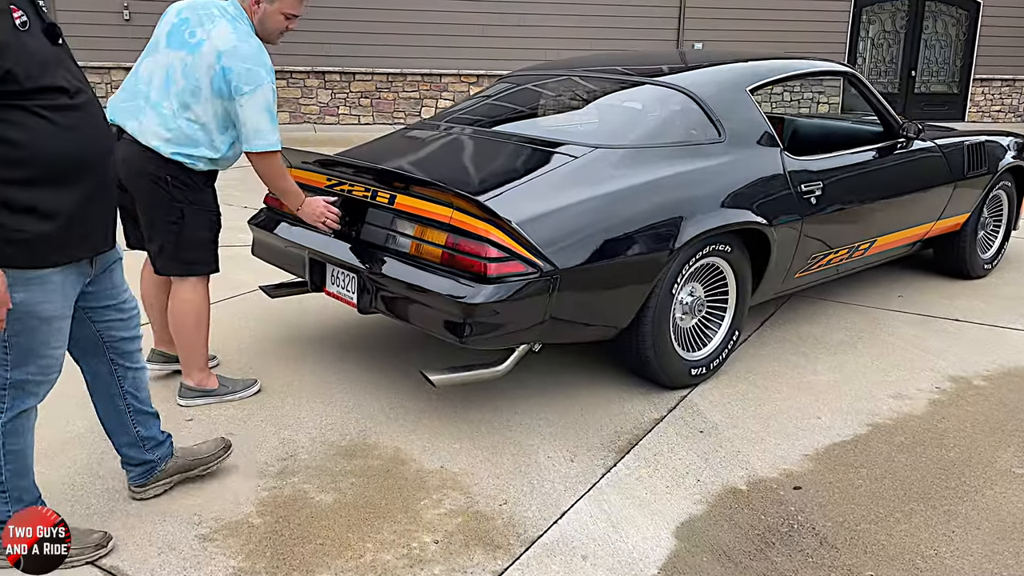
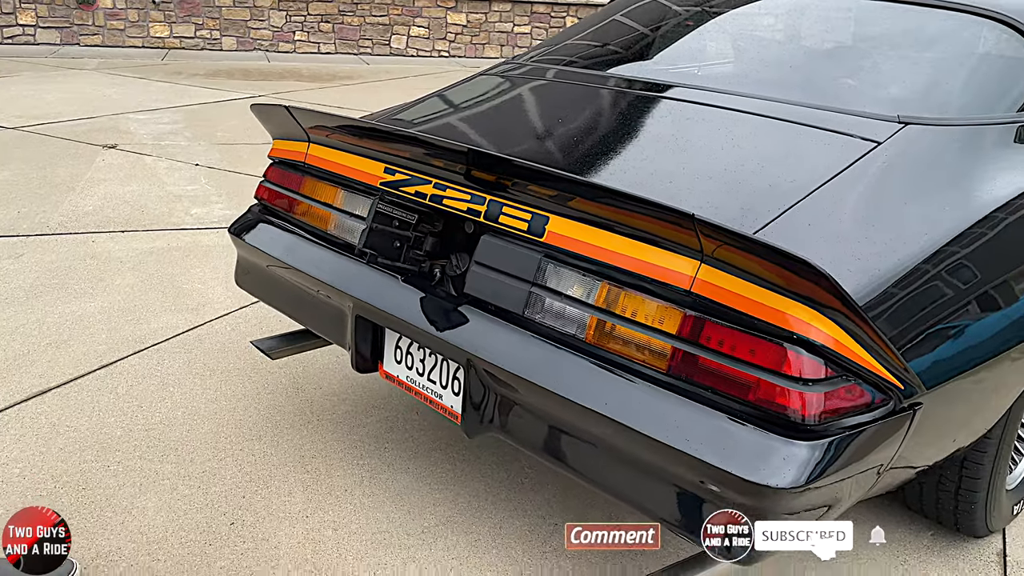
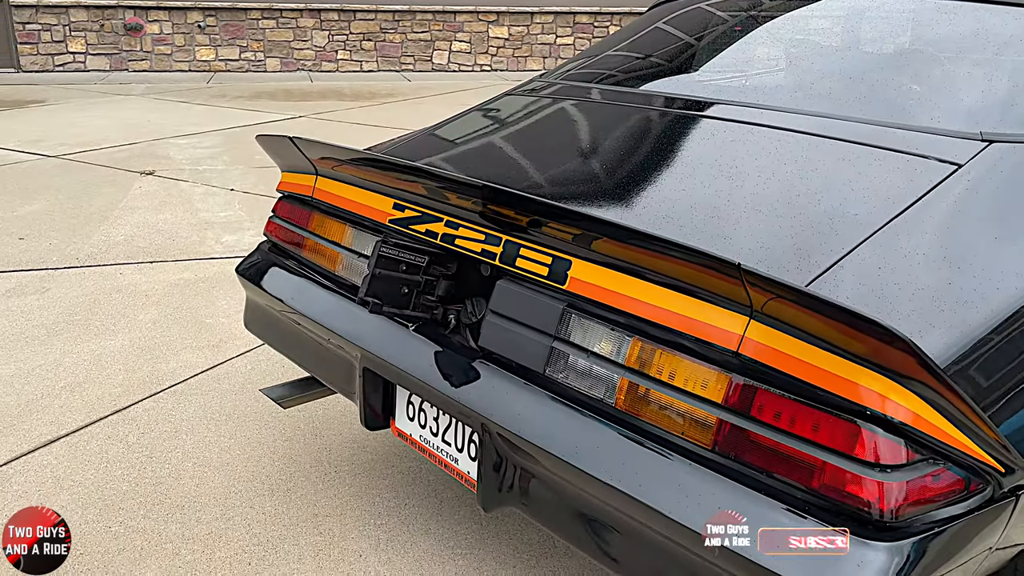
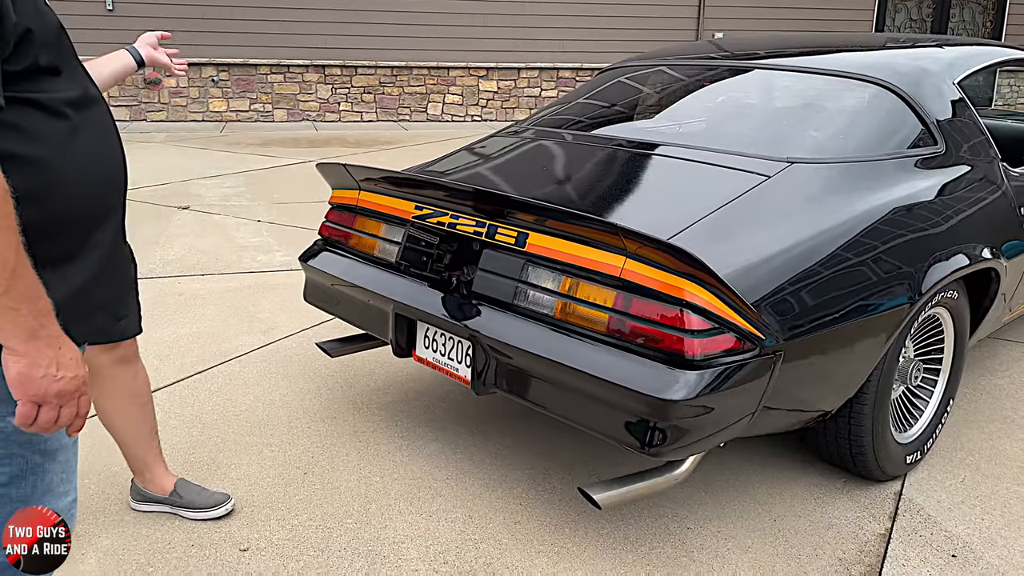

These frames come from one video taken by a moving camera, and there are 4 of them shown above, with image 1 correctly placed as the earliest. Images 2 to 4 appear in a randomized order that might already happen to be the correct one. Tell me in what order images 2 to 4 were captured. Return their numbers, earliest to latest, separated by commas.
4, 3, 2
